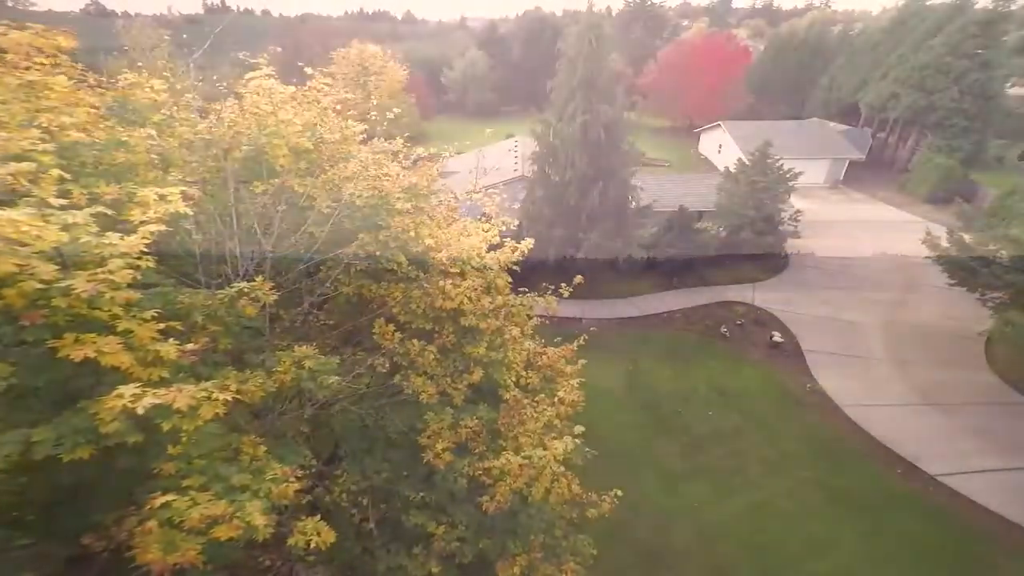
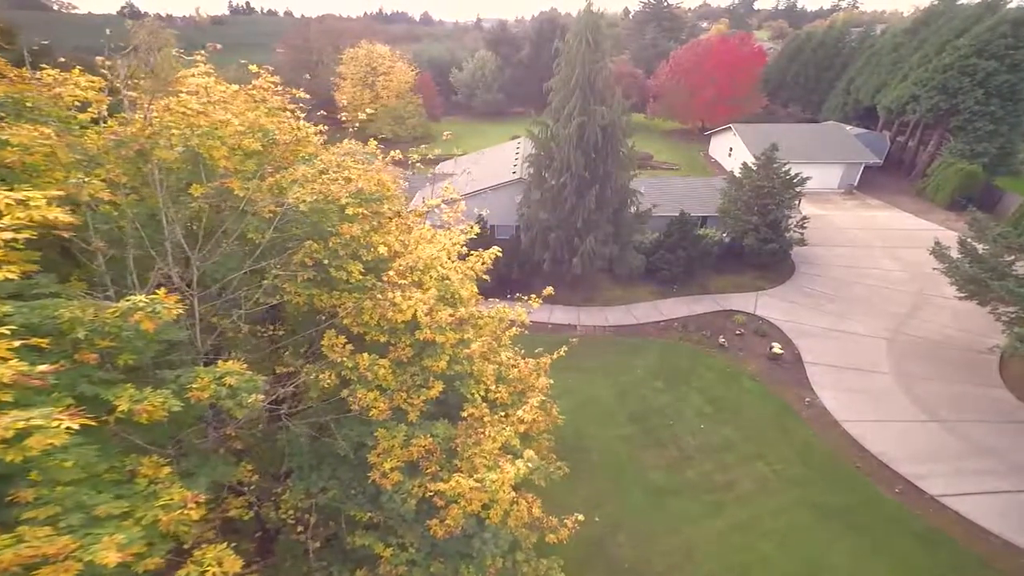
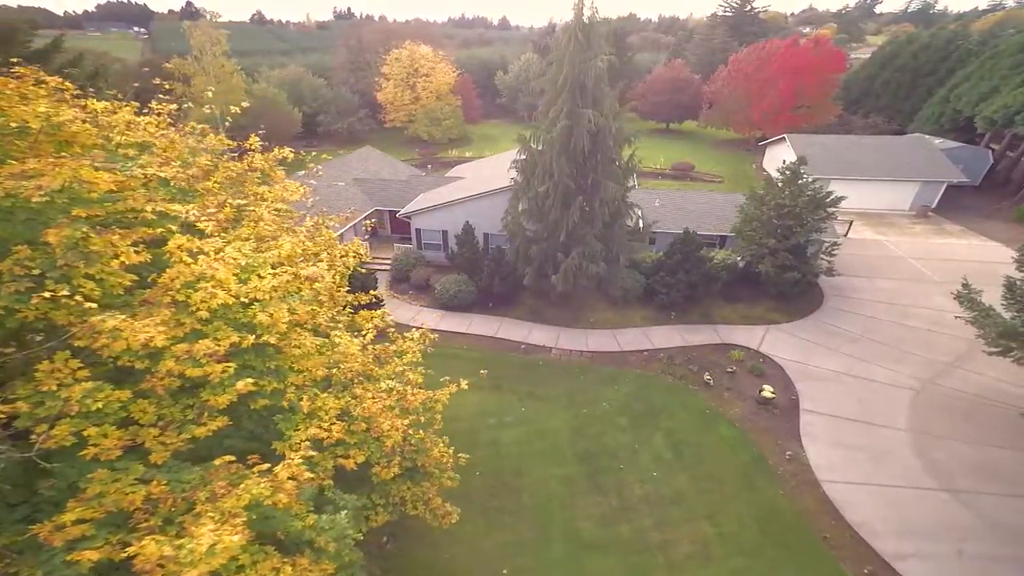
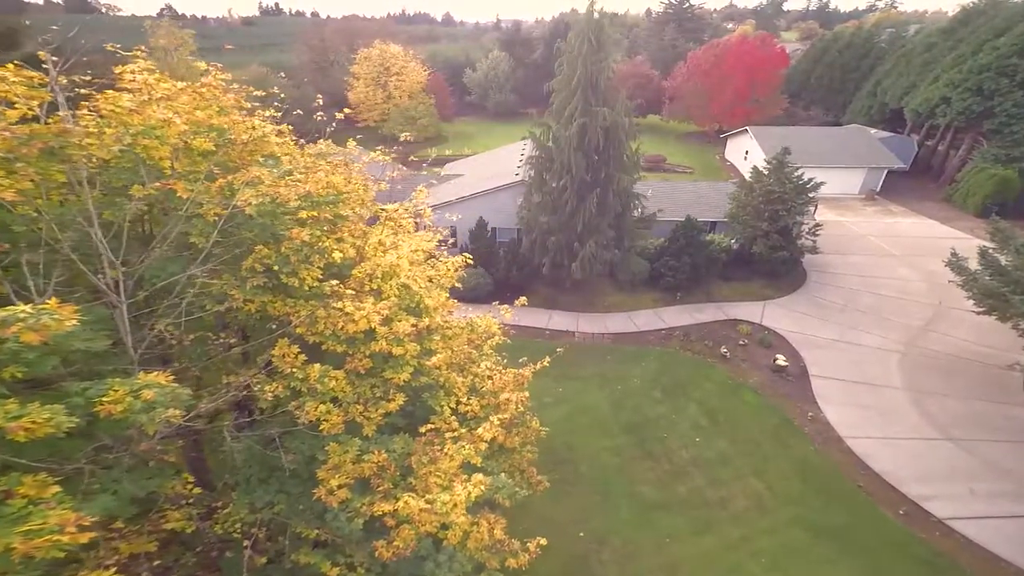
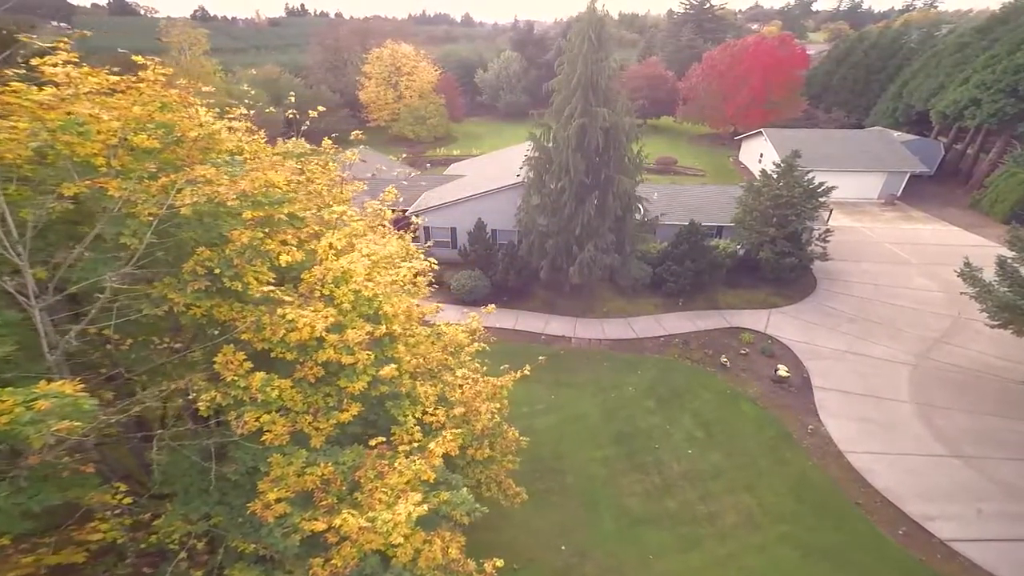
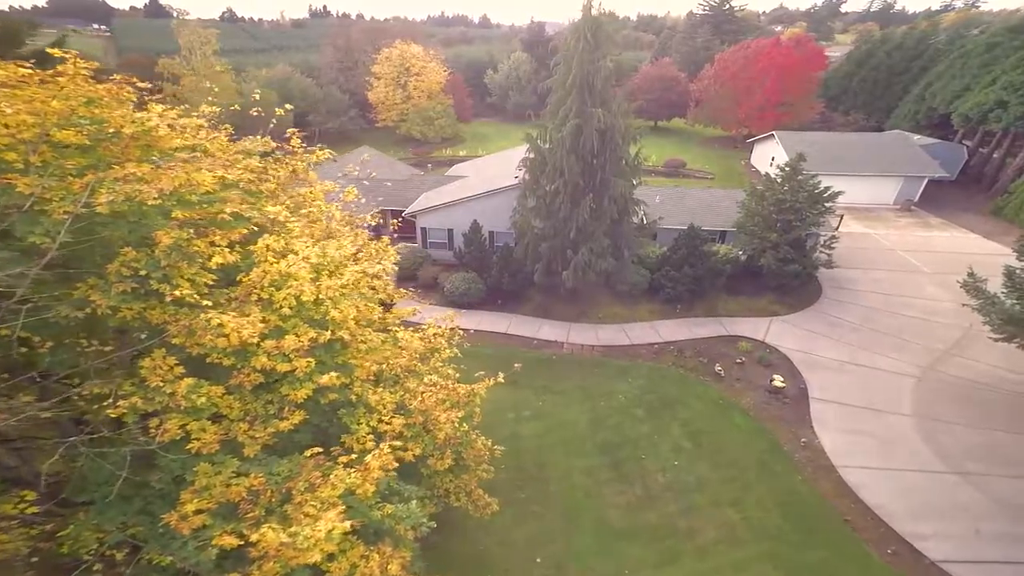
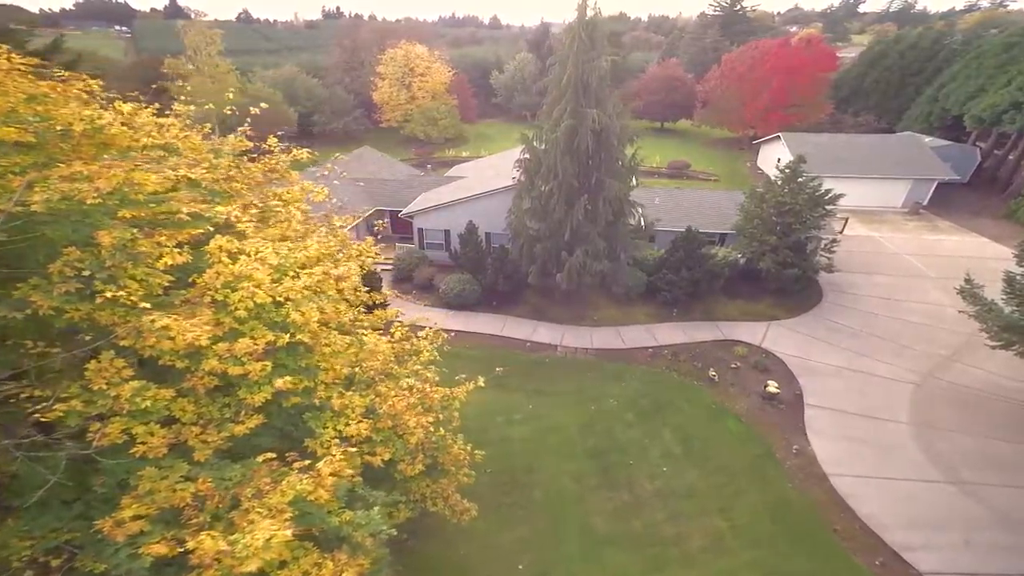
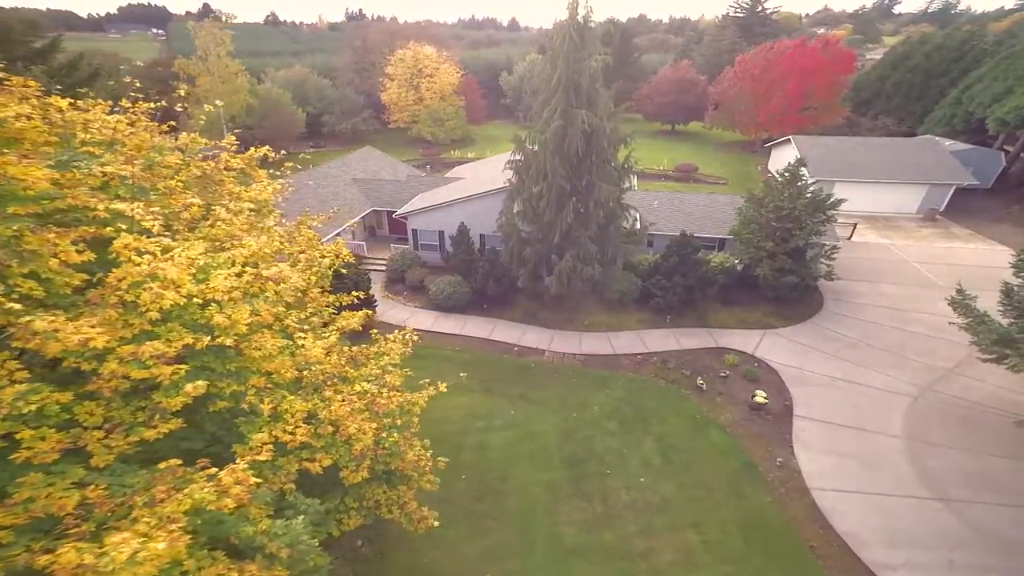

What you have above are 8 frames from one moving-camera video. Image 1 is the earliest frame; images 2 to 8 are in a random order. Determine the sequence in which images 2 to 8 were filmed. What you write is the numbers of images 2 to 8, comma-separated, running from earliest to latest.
2, 4, 5, 6, 7, 3, 8
